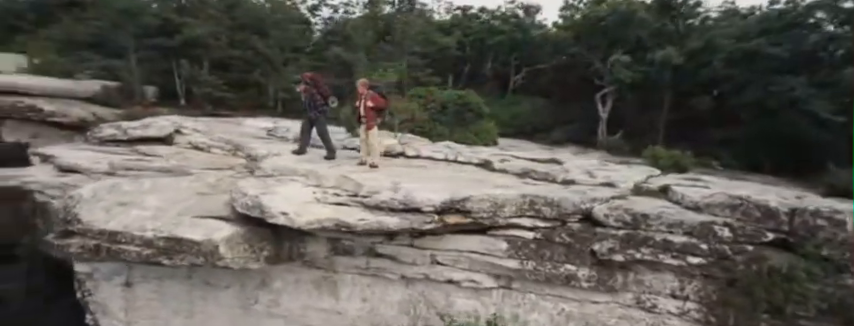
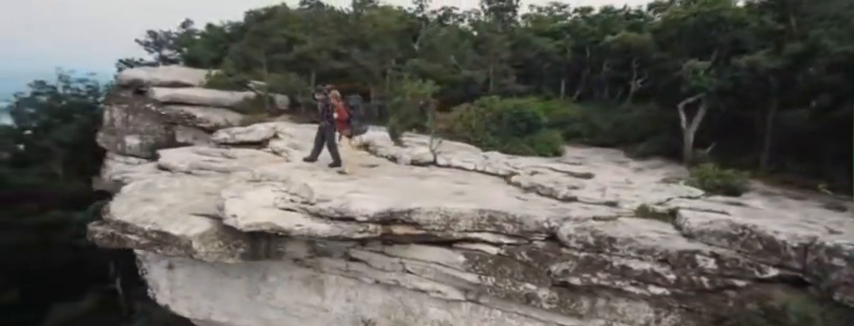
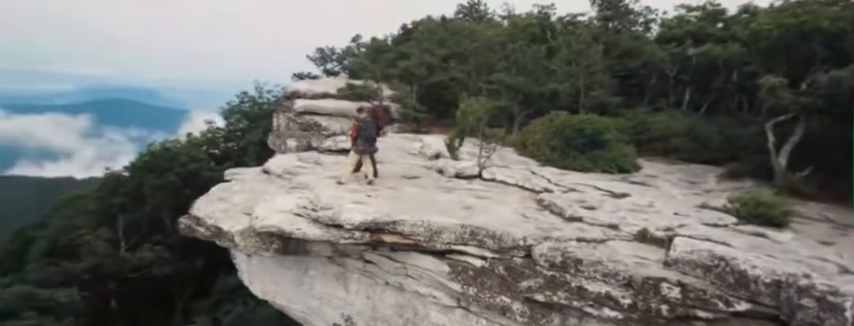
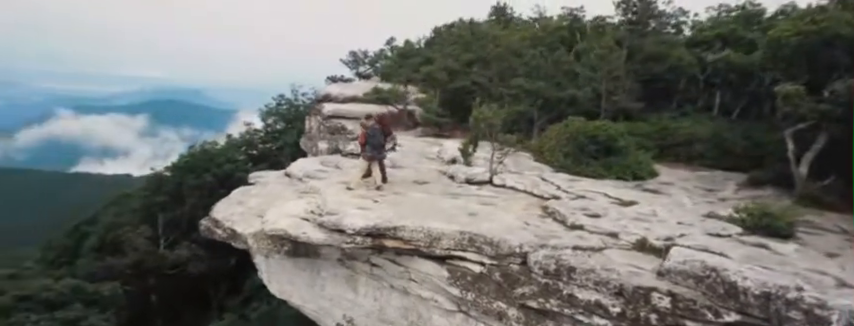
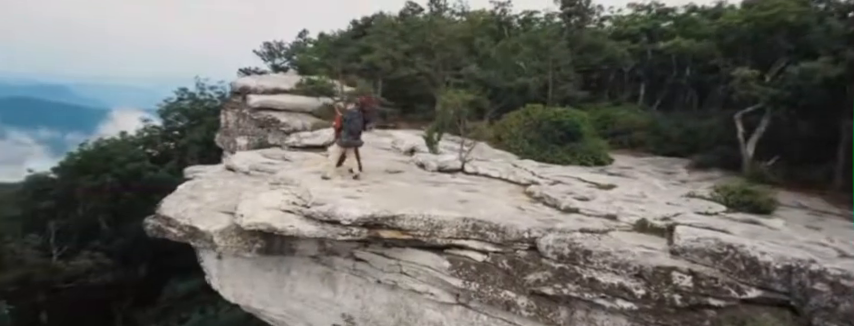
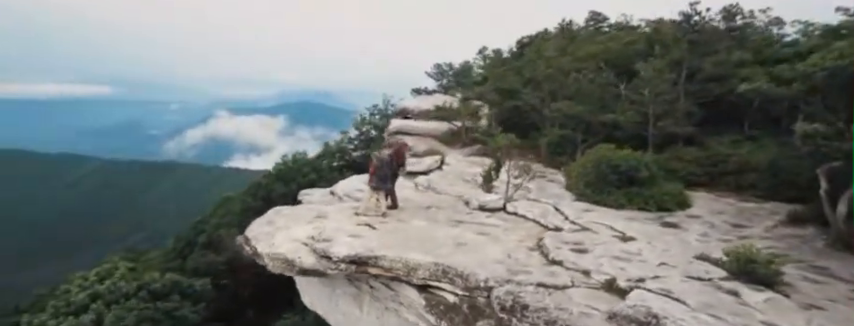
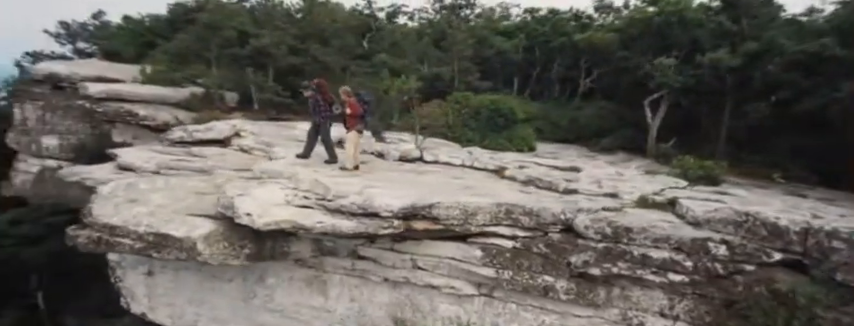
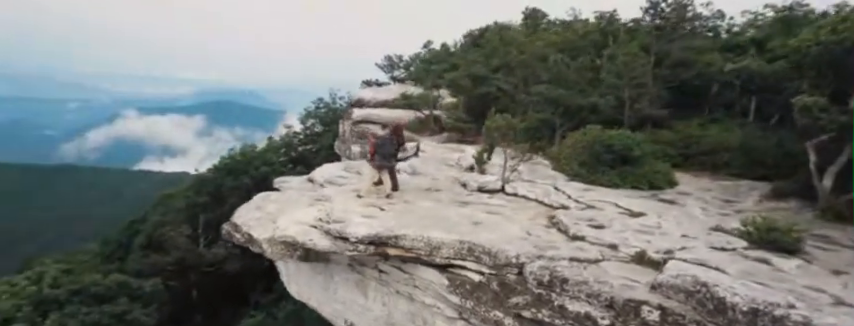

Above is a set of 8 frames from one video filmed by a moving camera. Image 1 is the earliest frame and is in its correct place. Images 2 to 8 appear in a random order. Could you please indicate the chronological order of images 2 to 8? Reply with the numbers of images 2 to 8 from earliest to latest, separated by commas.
7, 2, 5, 3, 4, 8, 6
